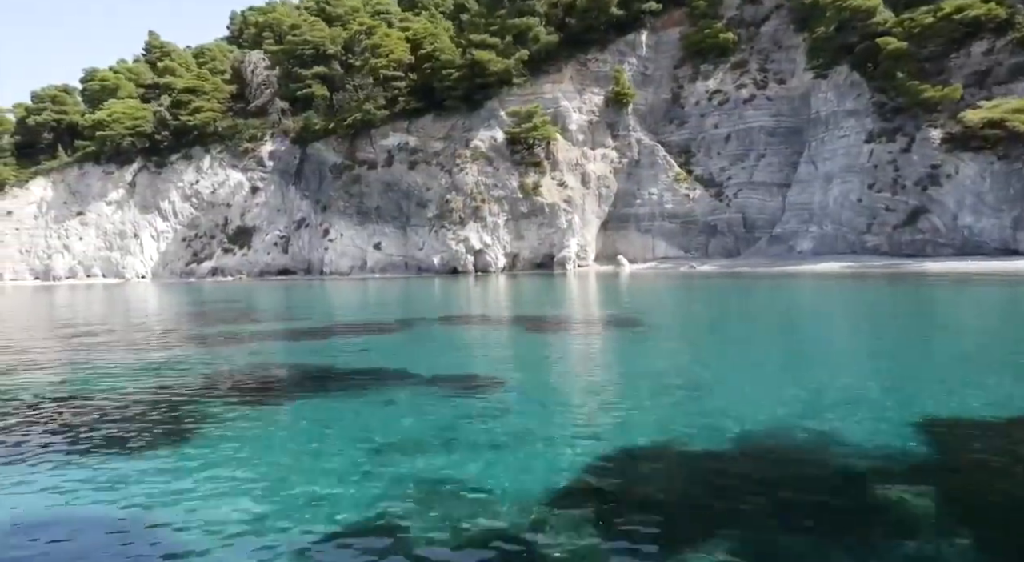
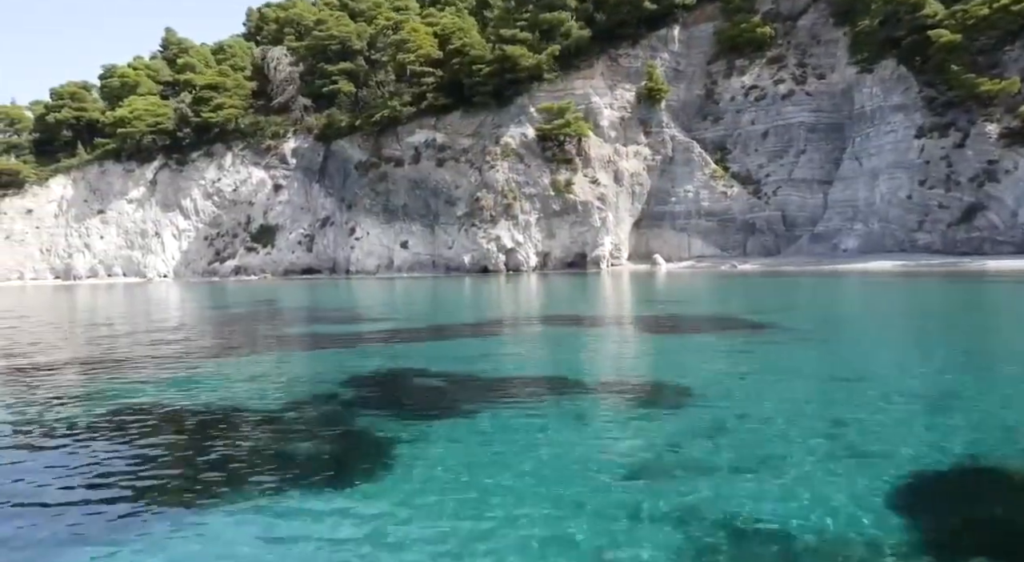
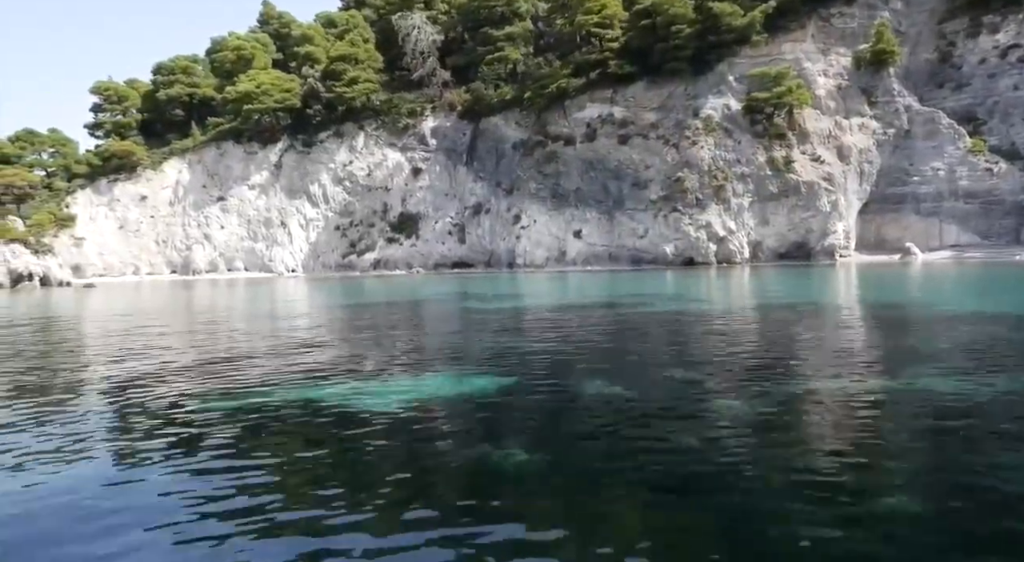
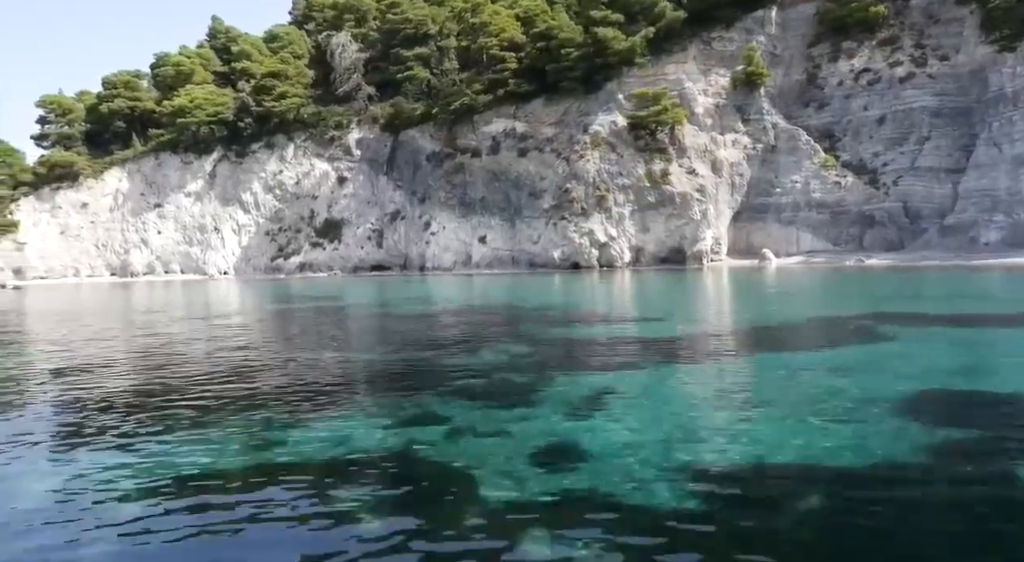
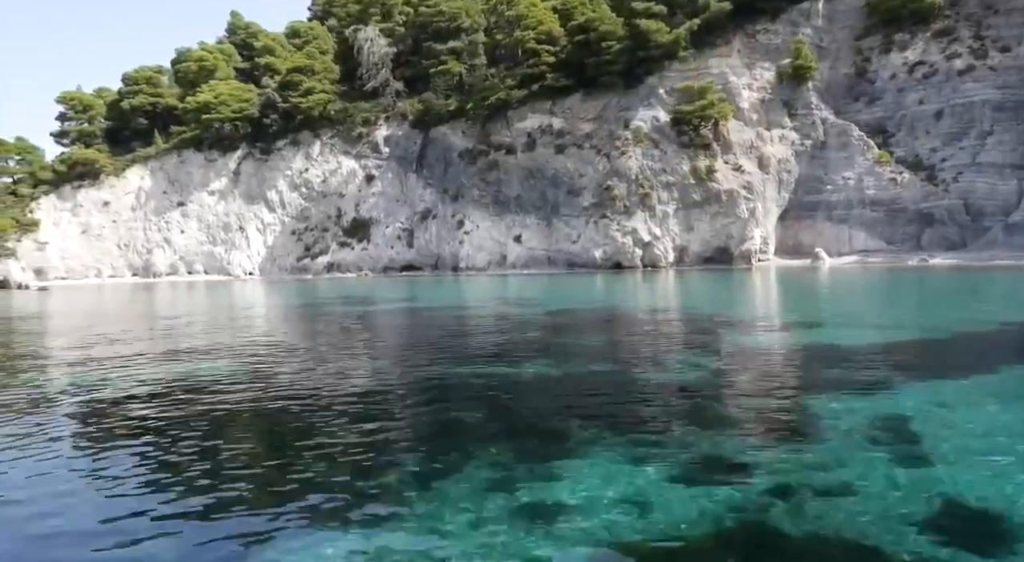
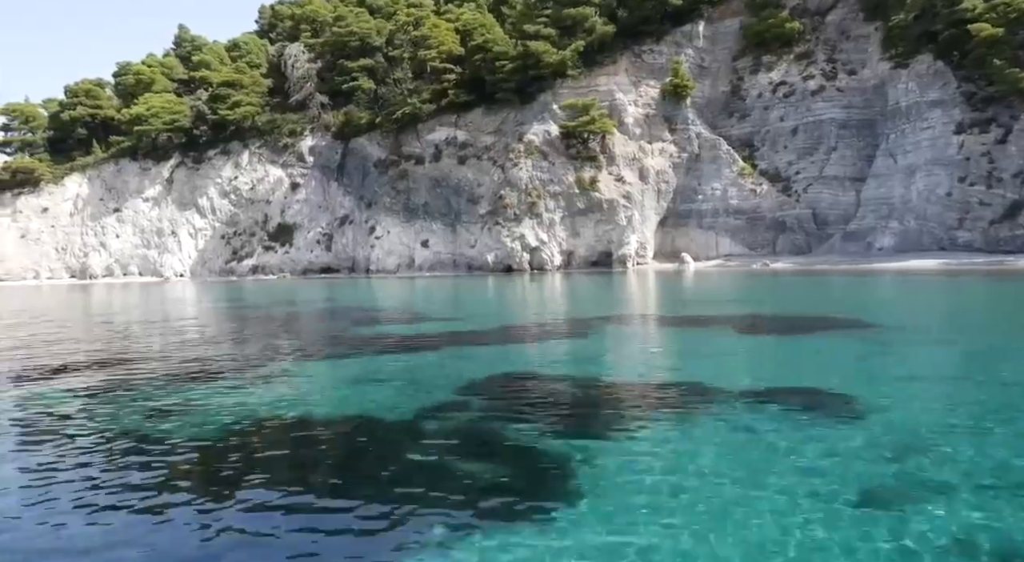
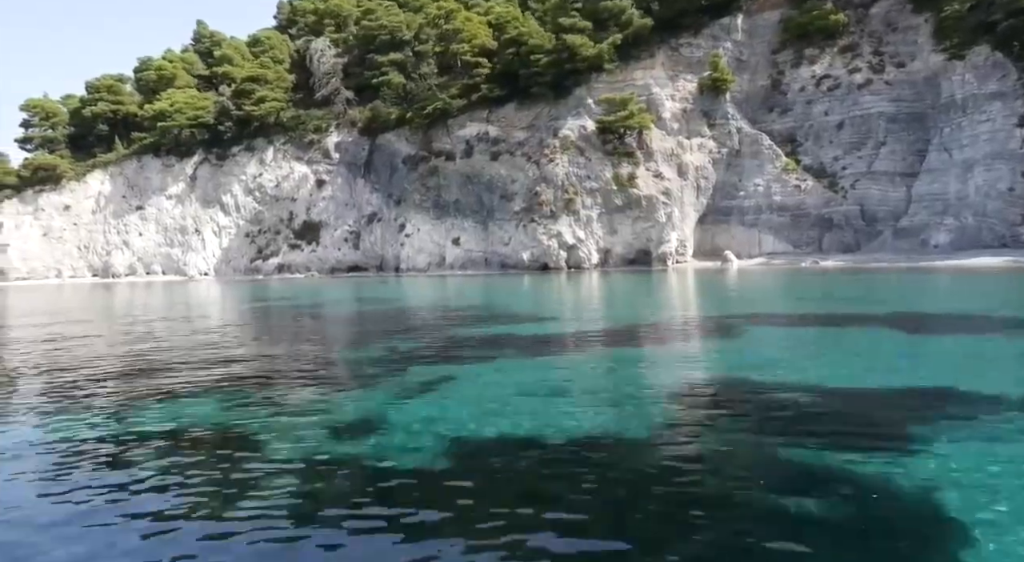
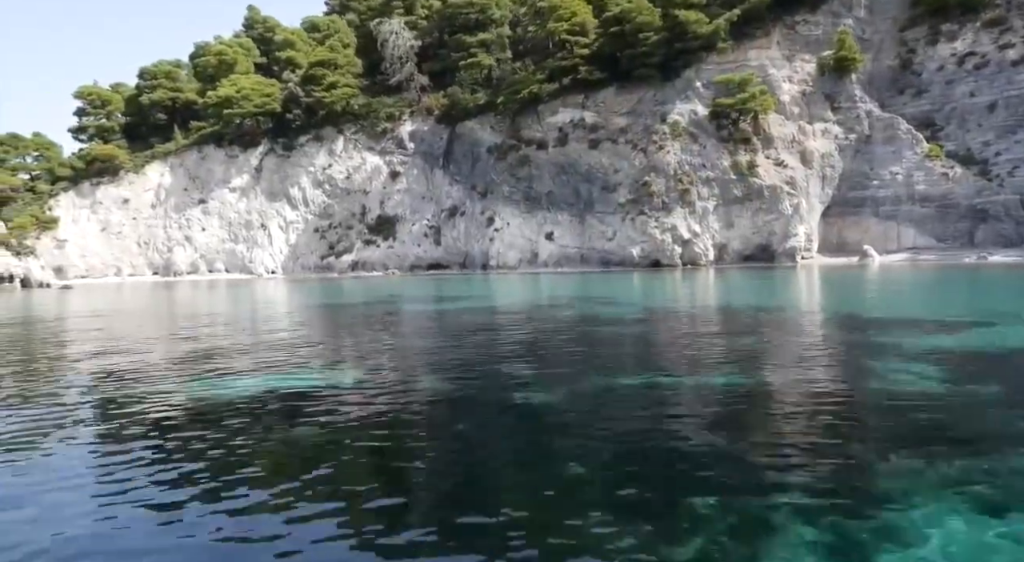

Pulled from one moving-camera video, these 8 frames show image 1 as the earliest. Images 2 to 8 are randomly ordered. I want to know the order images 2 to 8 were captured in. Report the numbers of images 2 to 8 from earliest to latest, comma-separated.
2, 6, 7, 4, 5, 8, 3
